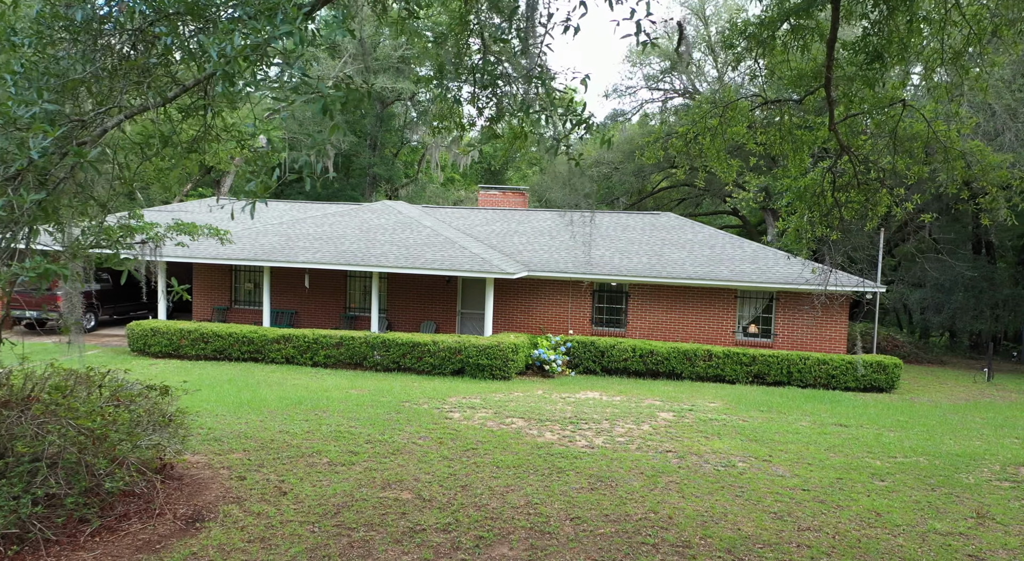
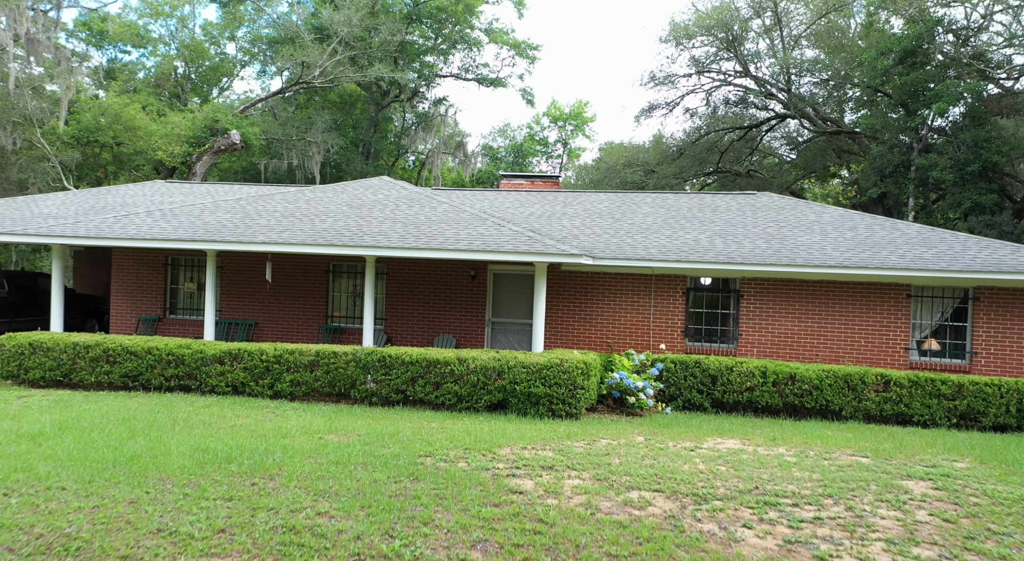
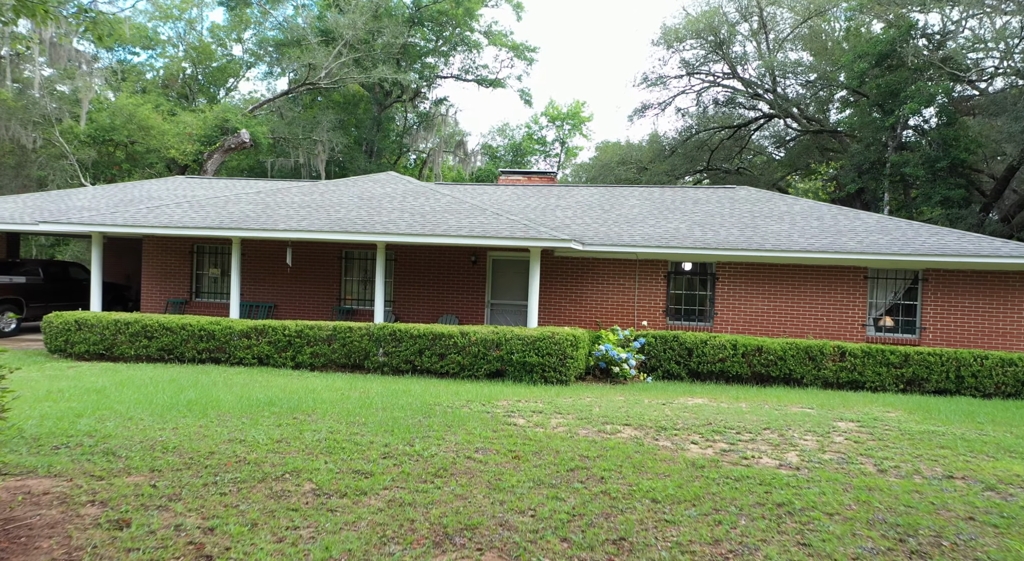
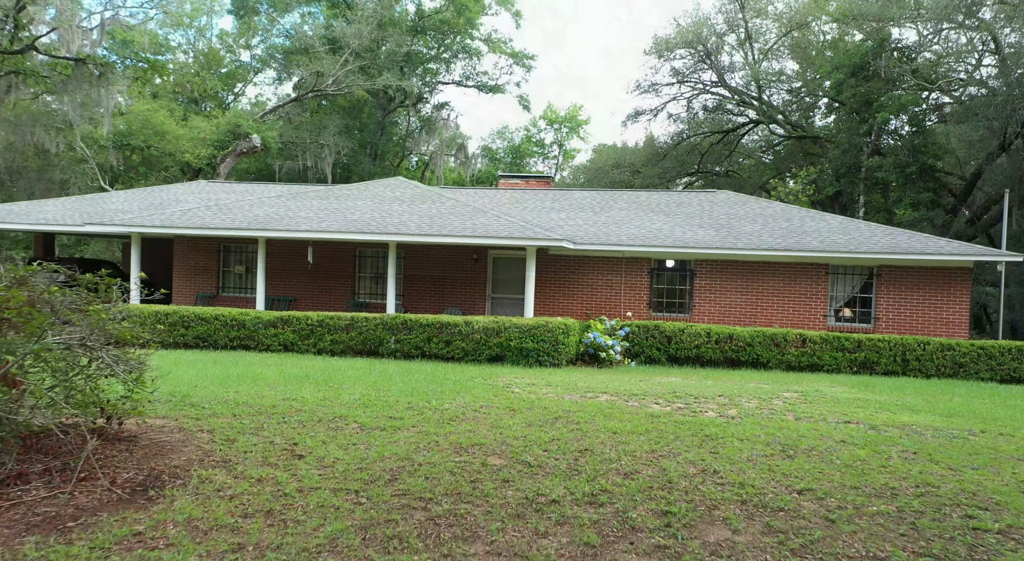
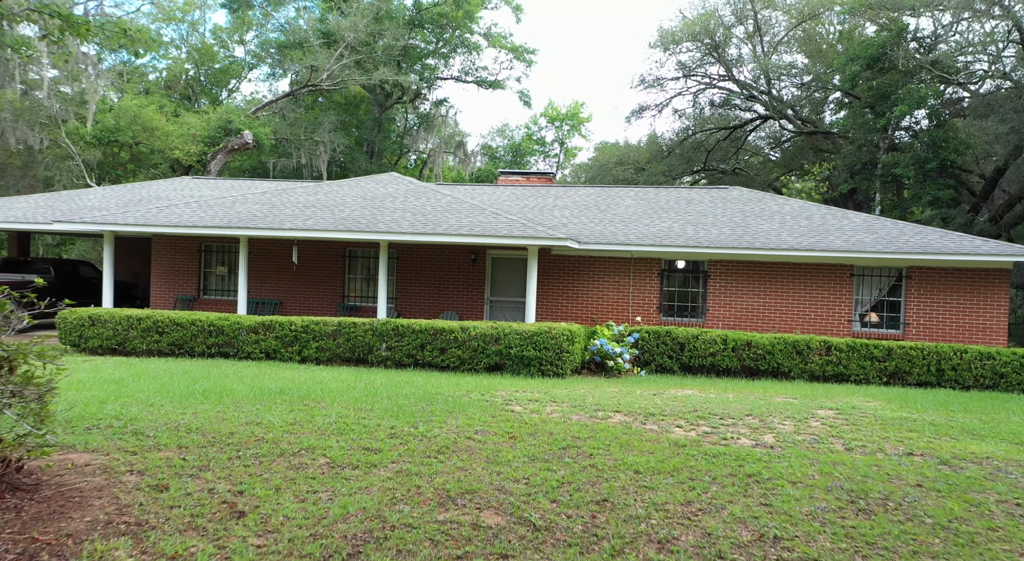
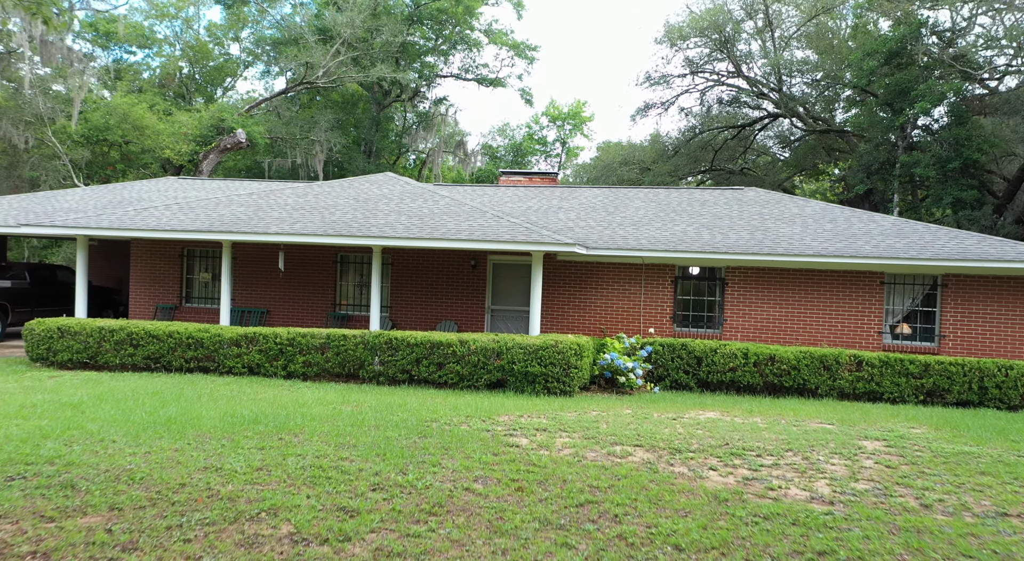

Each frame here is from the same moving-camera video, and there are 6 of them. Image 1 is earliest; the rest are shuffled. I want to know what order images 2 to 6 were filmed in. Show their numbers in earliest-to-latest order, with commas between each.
4, 5, 3, 6, 2
